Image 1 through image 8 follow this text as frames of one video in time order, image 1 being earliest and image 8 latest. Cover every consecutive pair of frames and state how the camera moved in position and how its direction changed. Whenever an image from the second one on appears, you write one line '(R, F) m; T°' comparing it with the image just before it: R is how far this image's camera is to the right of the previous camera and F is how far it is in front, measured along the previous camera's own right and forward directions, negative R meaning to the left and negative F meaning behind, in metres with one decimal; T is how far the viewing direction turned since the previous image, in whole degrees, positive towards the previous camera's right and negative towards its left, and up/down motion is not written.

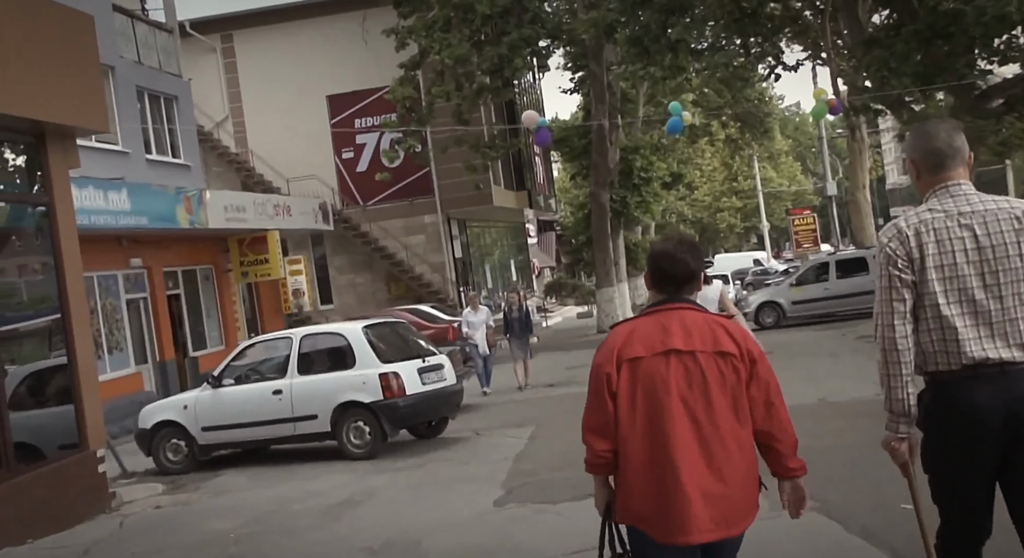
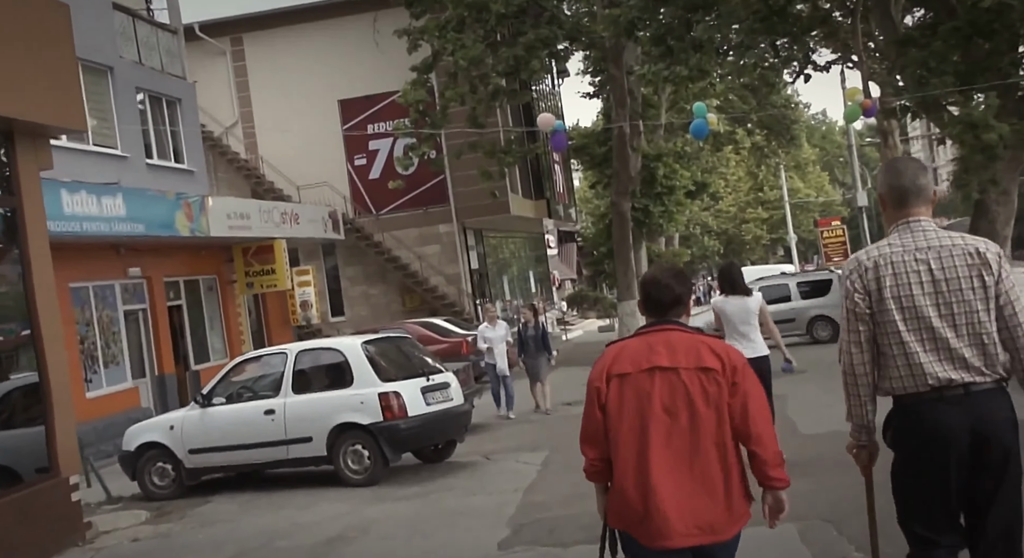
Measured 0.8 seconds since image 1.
(+0.1, +1.1) m; -1°
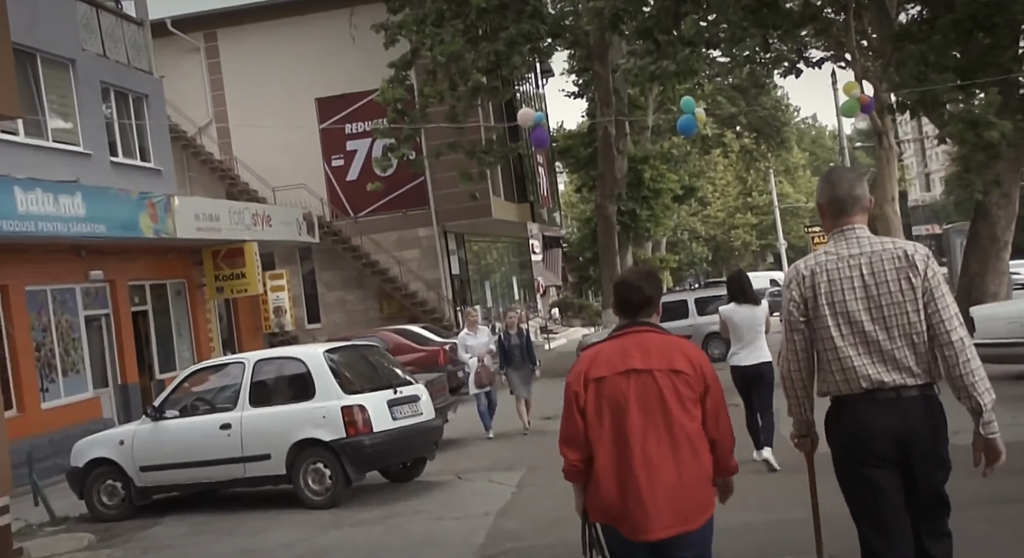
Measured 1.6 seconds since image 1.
(+0.1, +0.9) m; +1°
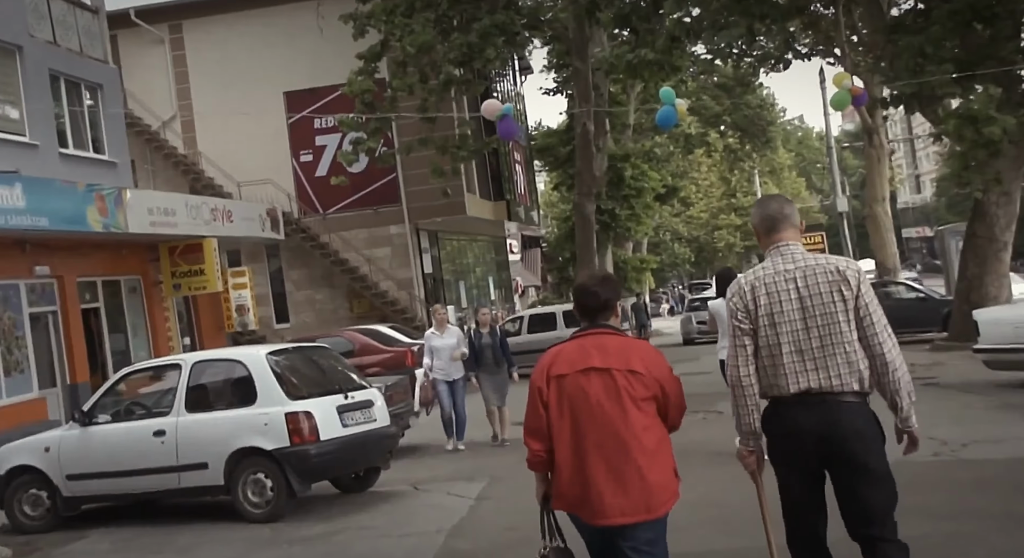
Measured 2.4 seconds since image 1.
(+0.2, +0.9) m; +1°
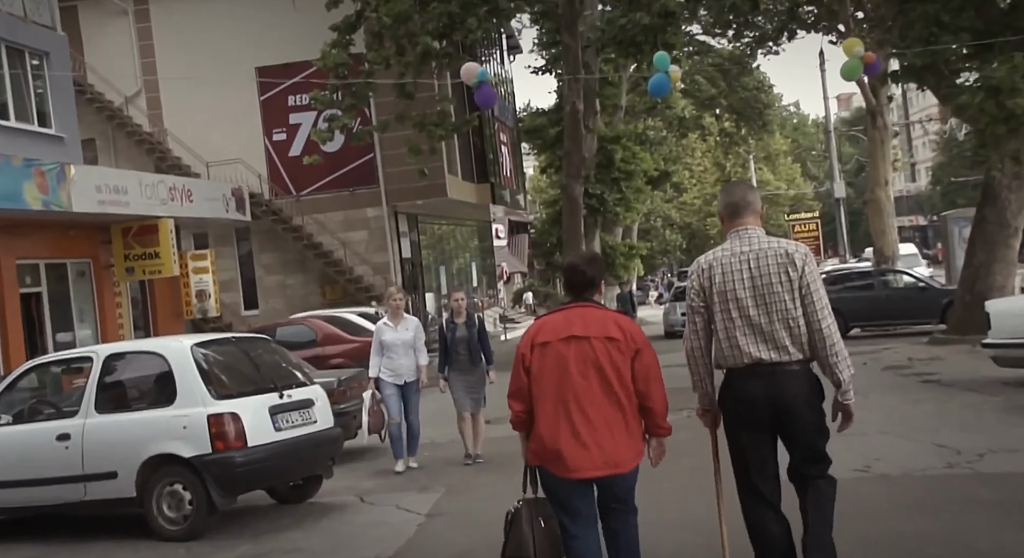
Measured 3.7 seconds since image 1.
(+0.3, +1.4) m; 0°
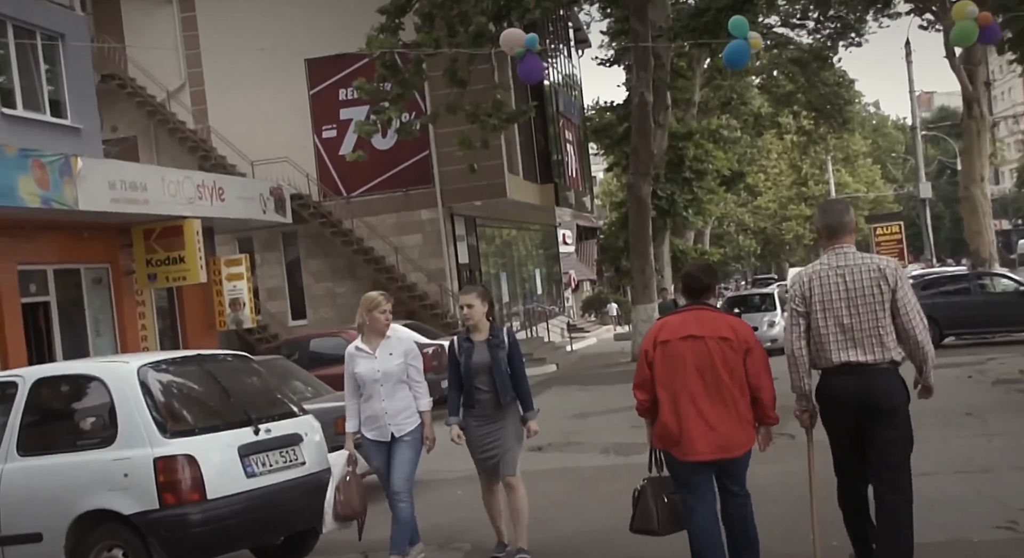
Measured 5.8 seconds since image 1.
(+0.2, +2.1) m; -4°
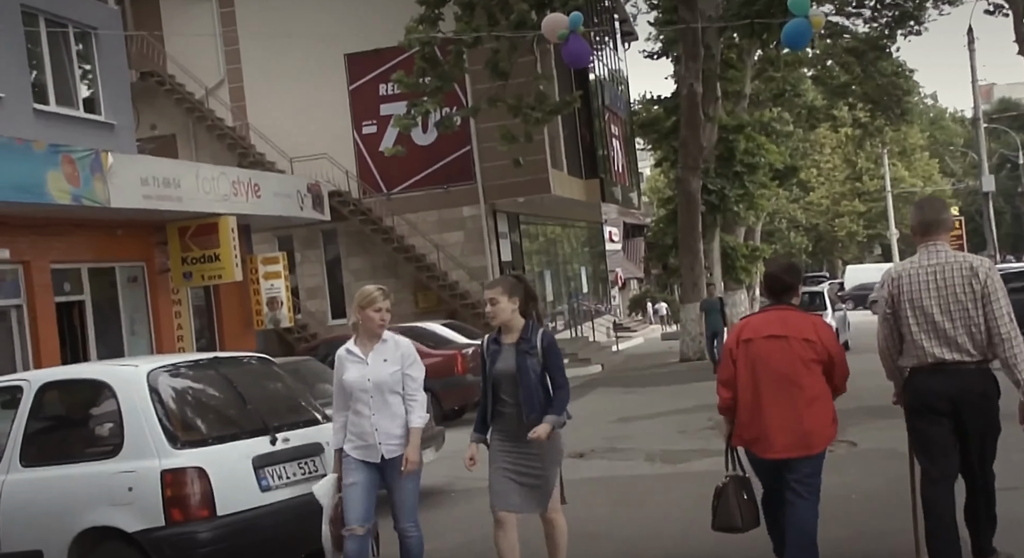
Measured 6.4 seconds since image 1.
(+0.1, +0.6) m; -2°
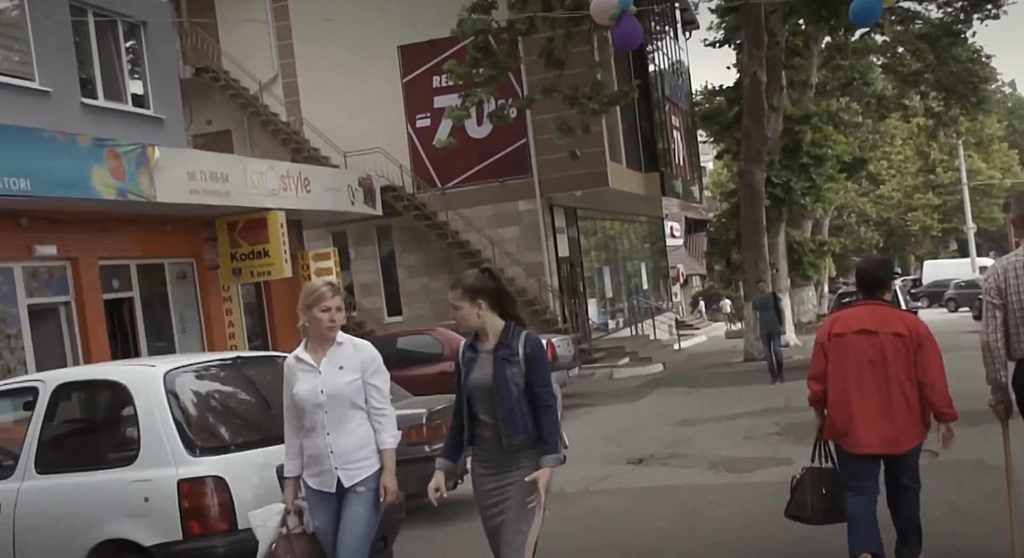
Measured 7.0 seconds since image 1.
(+0.1, +0.6) m; -3°
